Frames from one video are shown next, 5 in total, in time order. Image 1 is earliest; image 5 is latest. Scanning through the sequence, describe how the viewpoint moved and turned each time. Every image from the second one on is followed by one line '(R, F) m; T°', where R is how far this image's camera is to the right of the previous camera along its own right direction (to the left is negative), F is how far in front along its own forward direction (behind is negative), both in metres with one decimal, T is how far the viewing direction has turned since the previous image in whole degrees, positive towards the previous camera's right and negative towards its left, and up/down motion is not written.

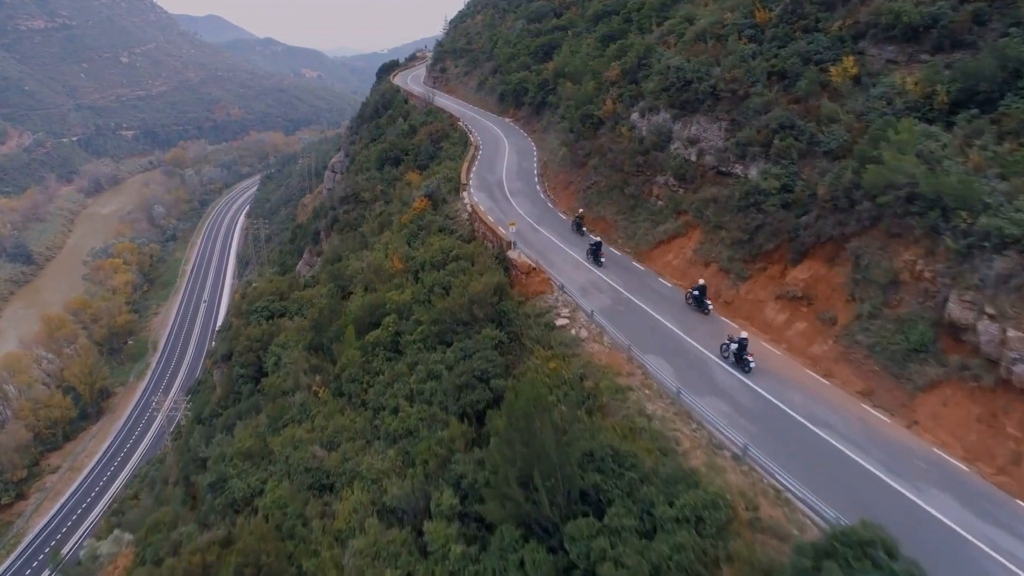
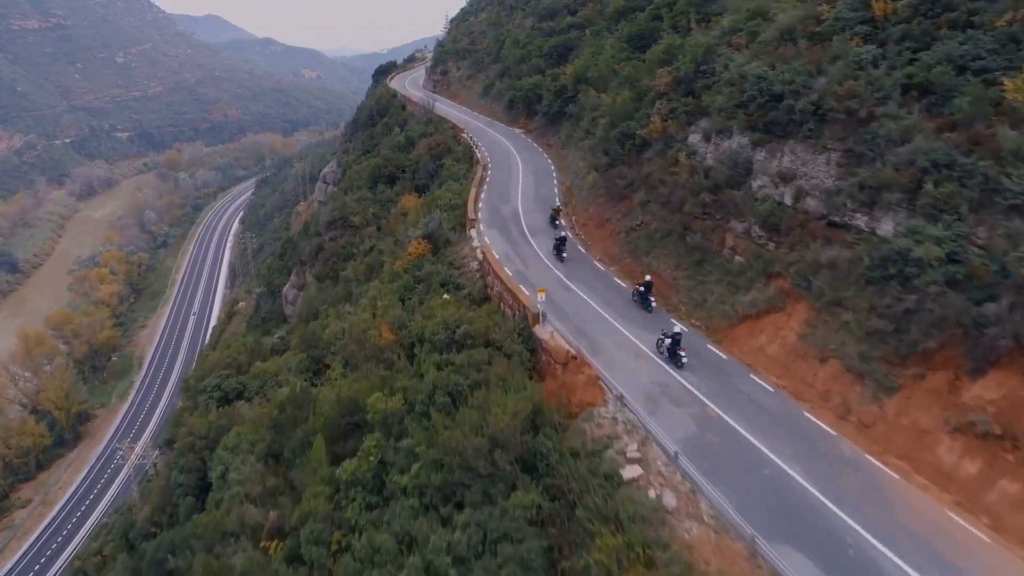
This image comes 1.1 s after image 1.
(-0.7, +5.2) m; 0°
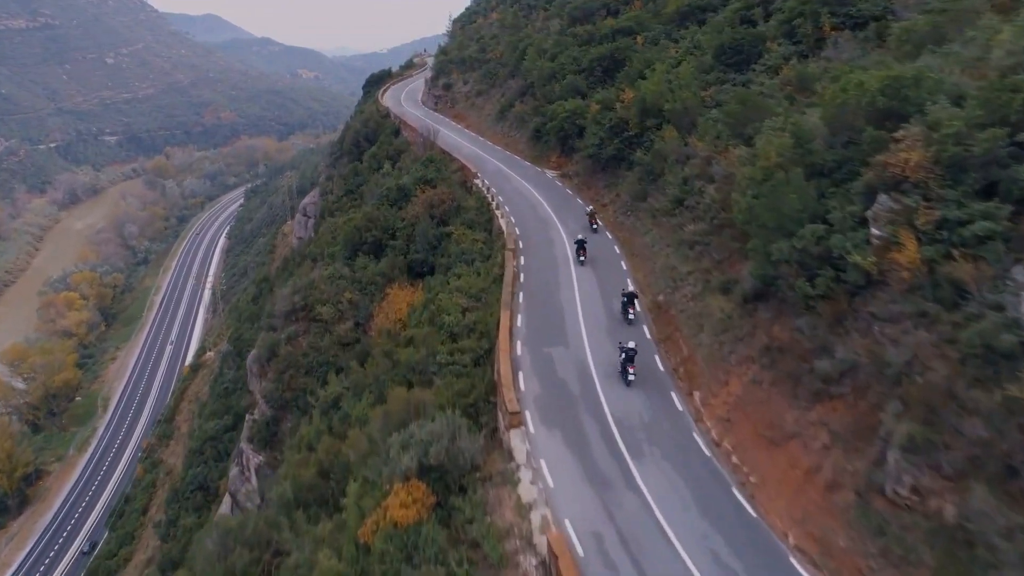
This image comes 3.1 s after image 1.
(-1.4, +10.2) m; 0°
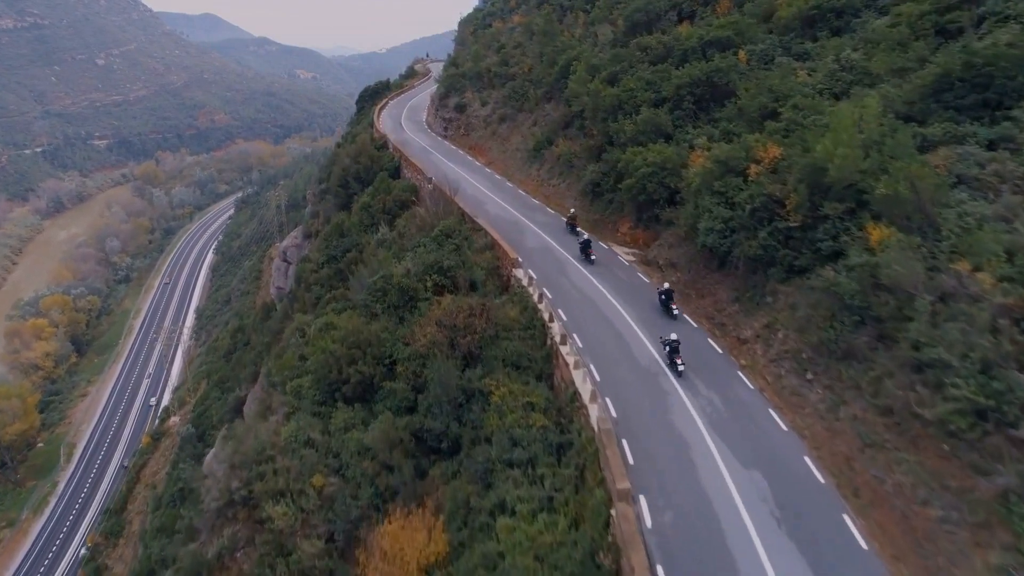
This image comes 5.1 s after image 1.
(-1.7, +9.3) m; 0°
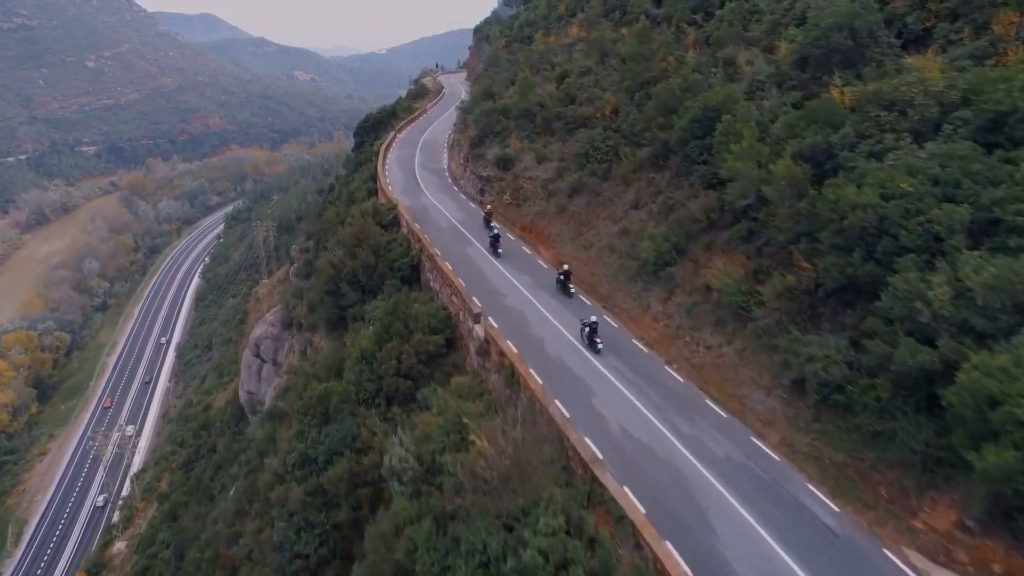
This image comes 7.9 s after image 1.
(-2.7, +11.3) m; 0°
